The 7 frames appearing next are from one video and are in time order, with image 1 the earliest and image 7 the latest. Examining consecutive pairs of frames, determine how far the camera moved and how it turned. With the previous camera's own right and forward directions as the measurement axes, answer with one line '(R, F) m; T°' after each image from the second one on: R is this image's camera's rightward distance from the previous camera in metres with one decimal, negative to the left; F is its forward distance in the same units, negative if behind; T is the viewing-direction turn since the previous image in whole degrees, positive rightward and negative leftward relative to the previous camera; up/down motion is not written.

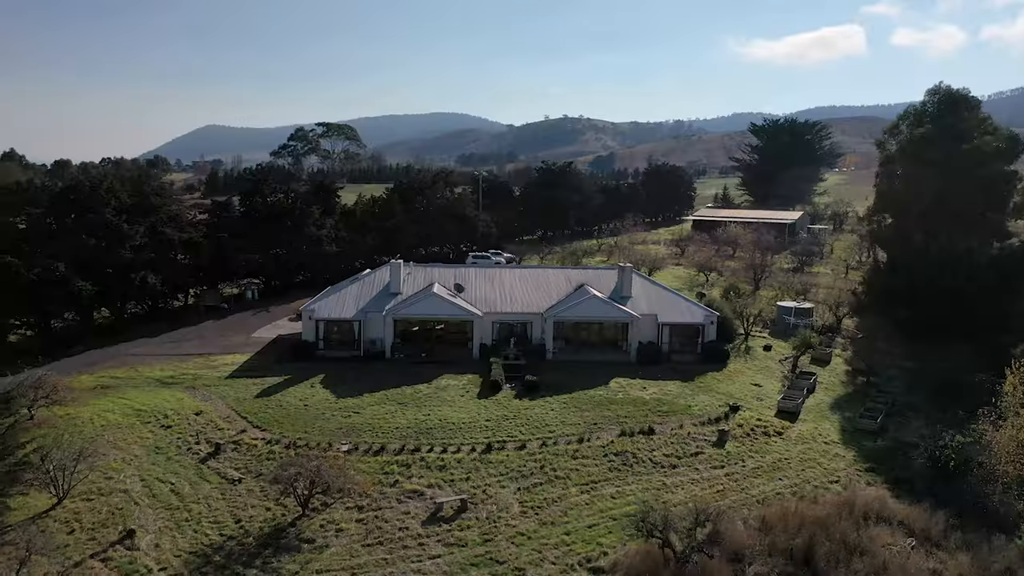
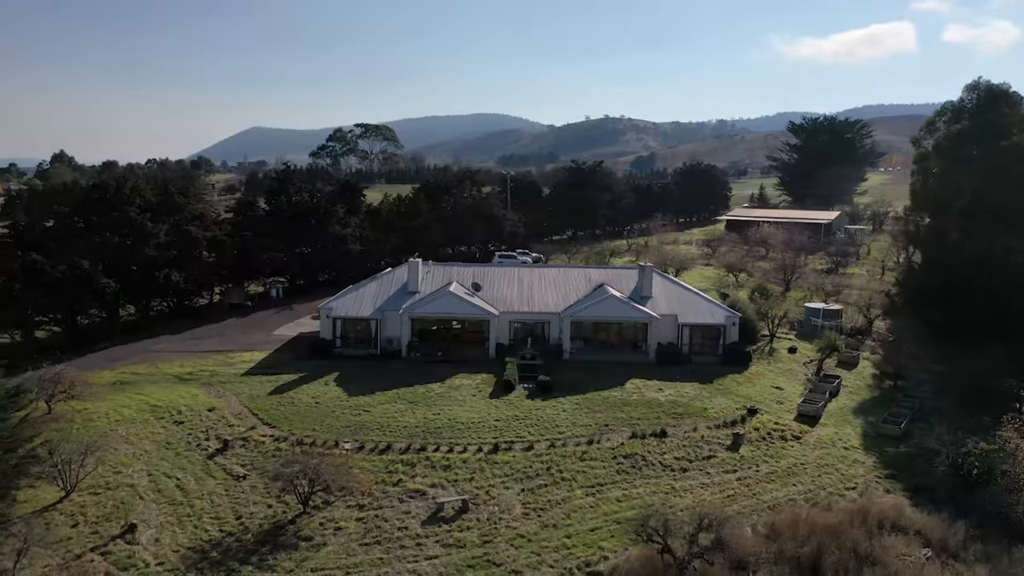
(+0.7, +0.3) m; -2°
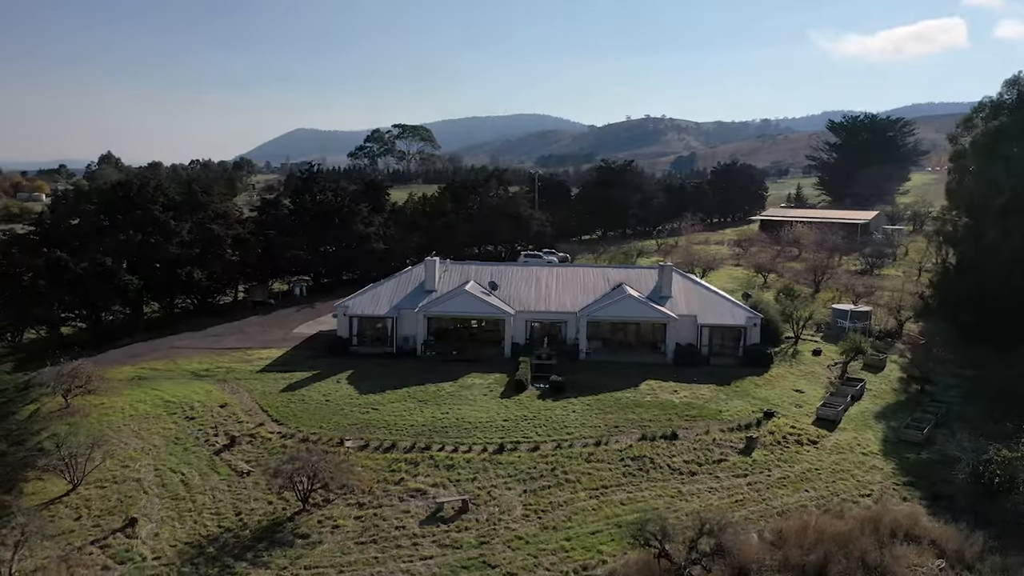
(+0.7, +0.2) m; -2°
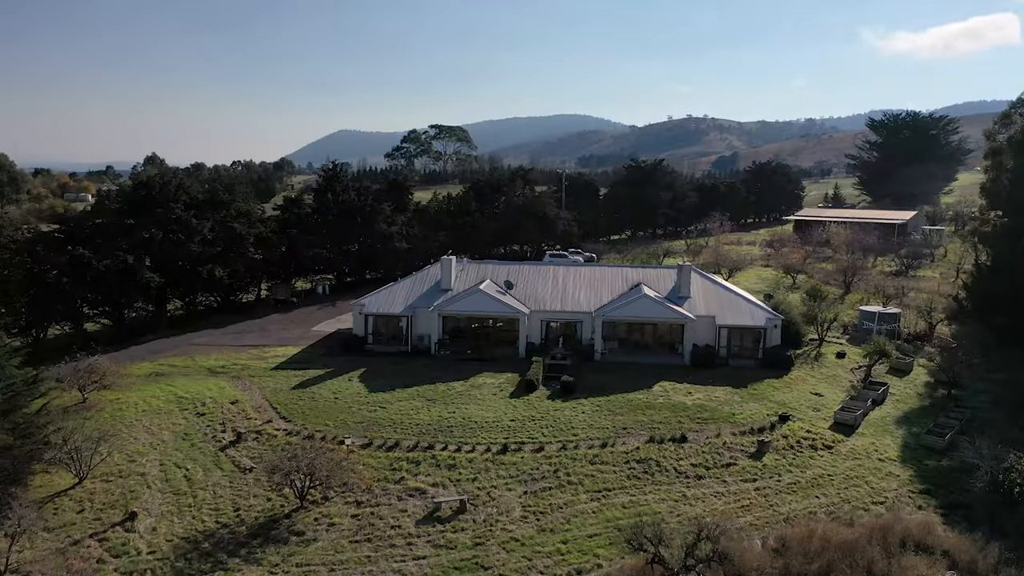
(+0.8, +0.2) m; -2°
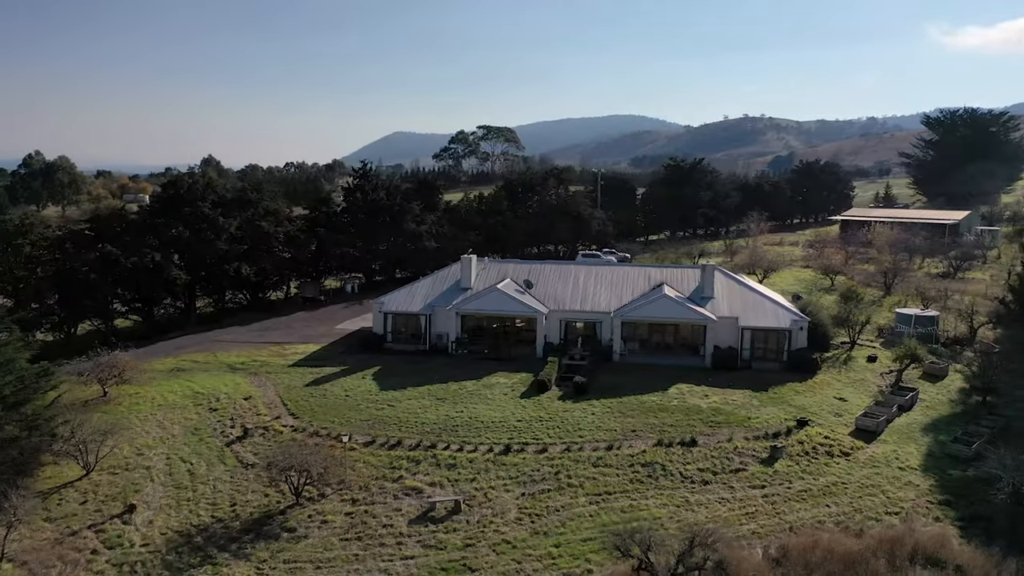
(+1.1, +0.3) m; -3°
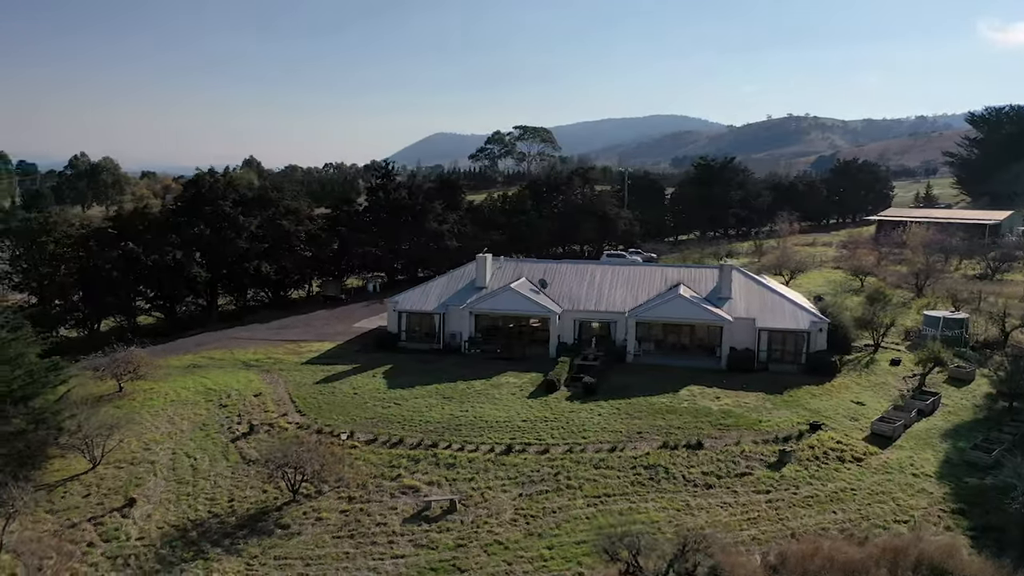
(+0.8, +0.1) m; -2°
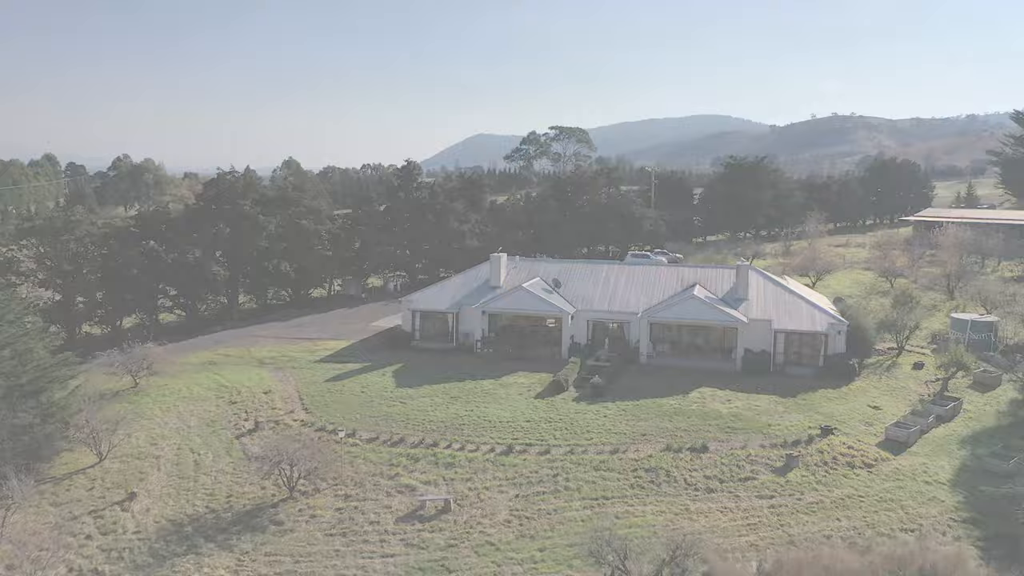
(+0.8, +0.1) m; -2°
